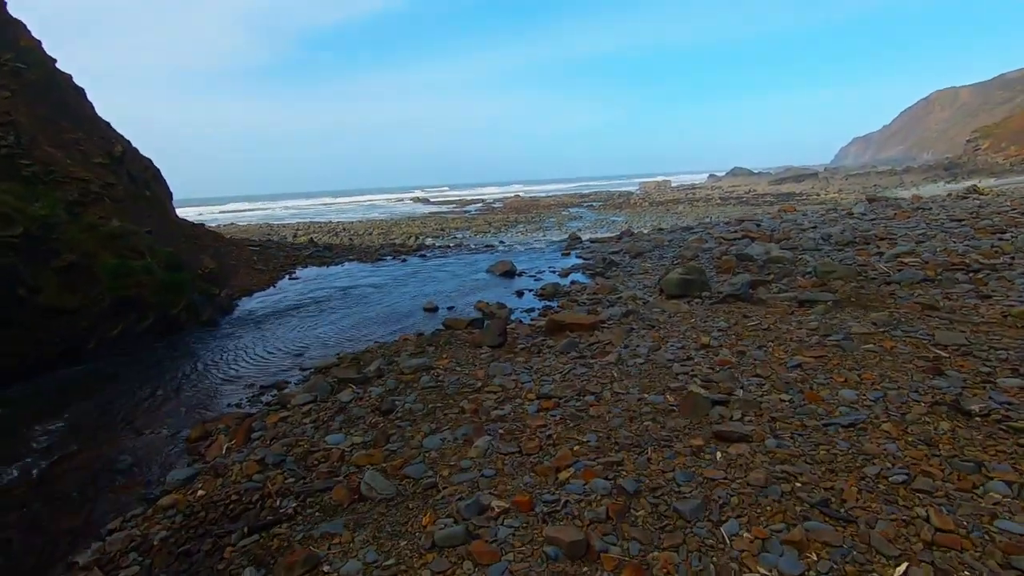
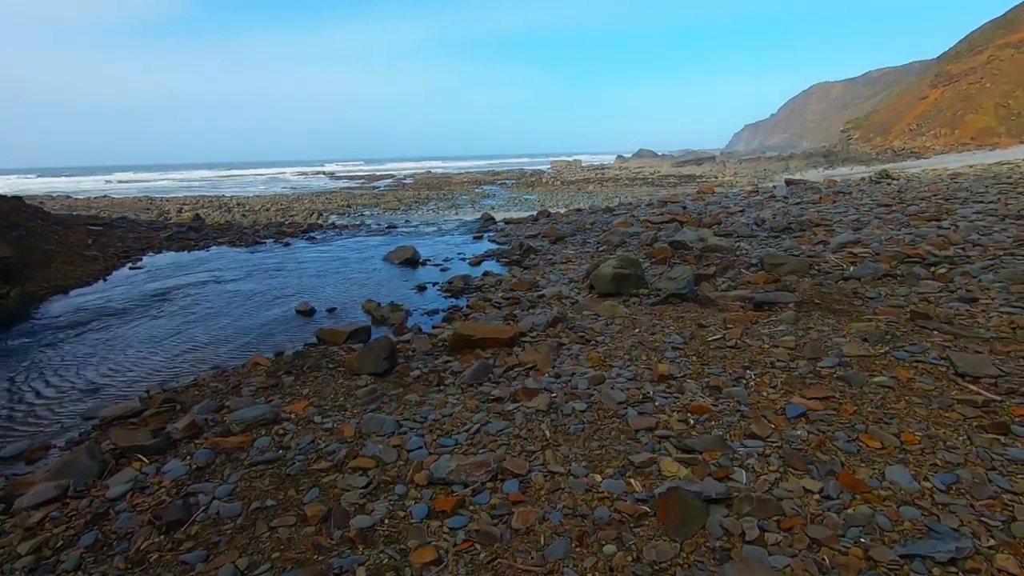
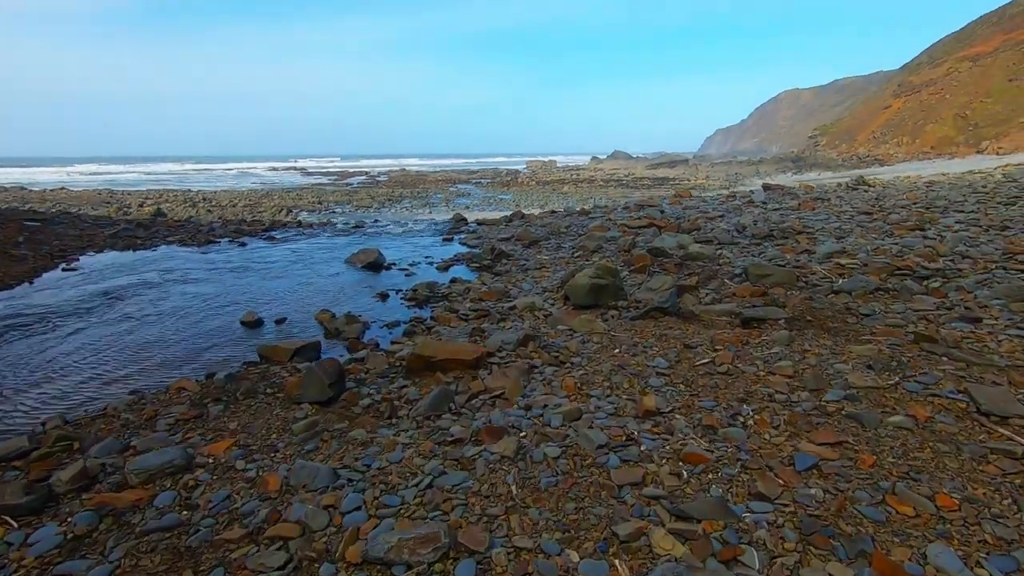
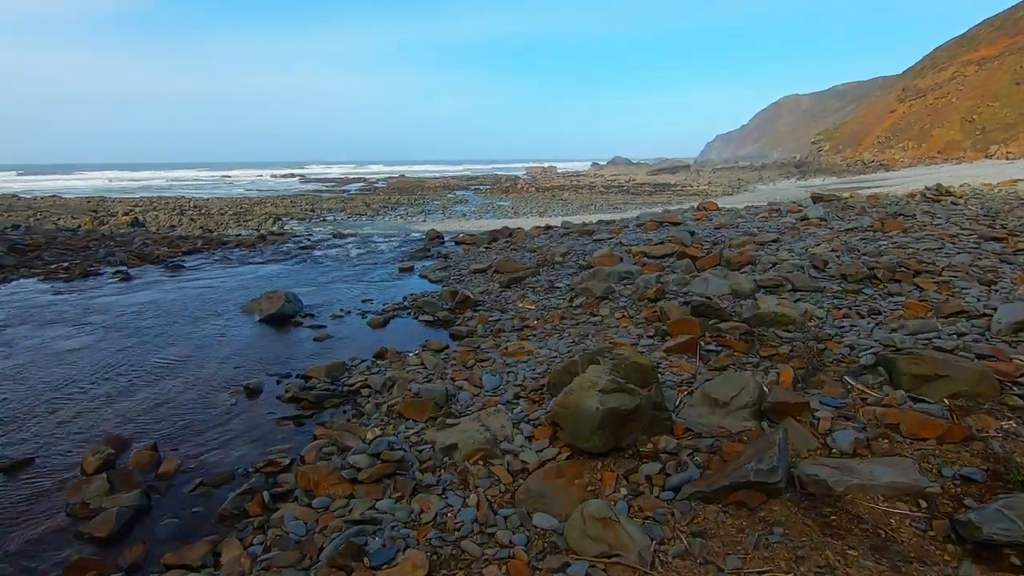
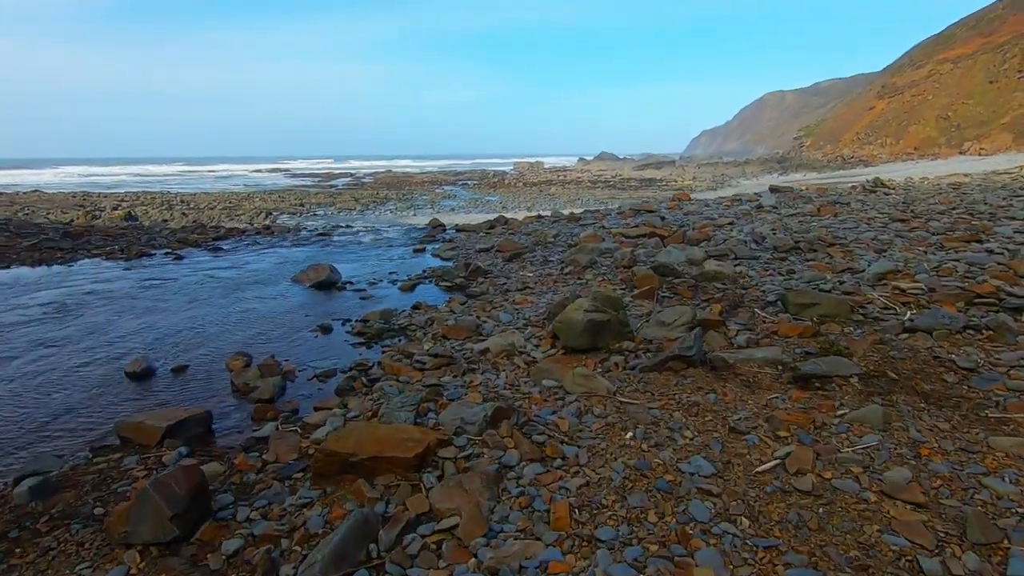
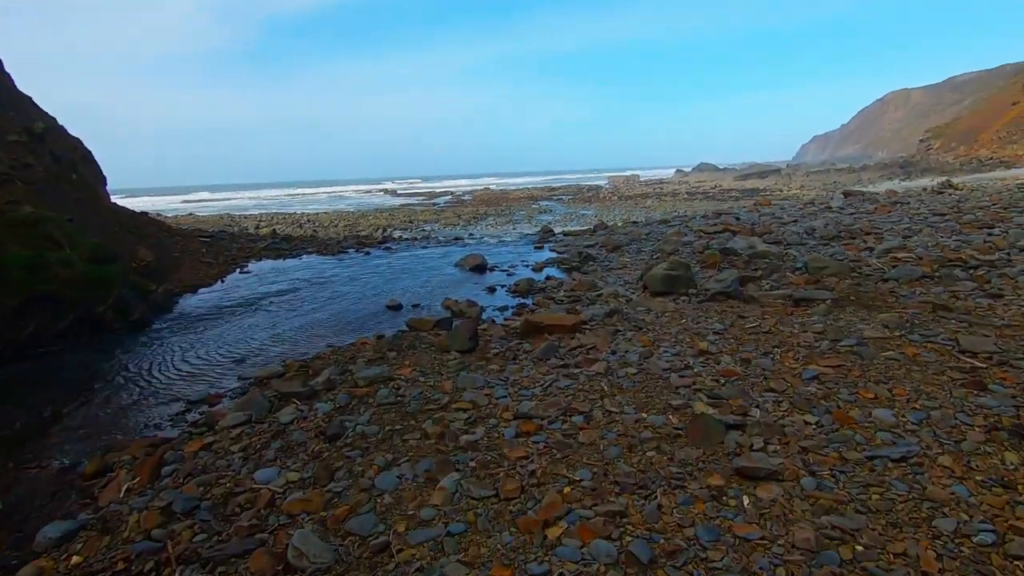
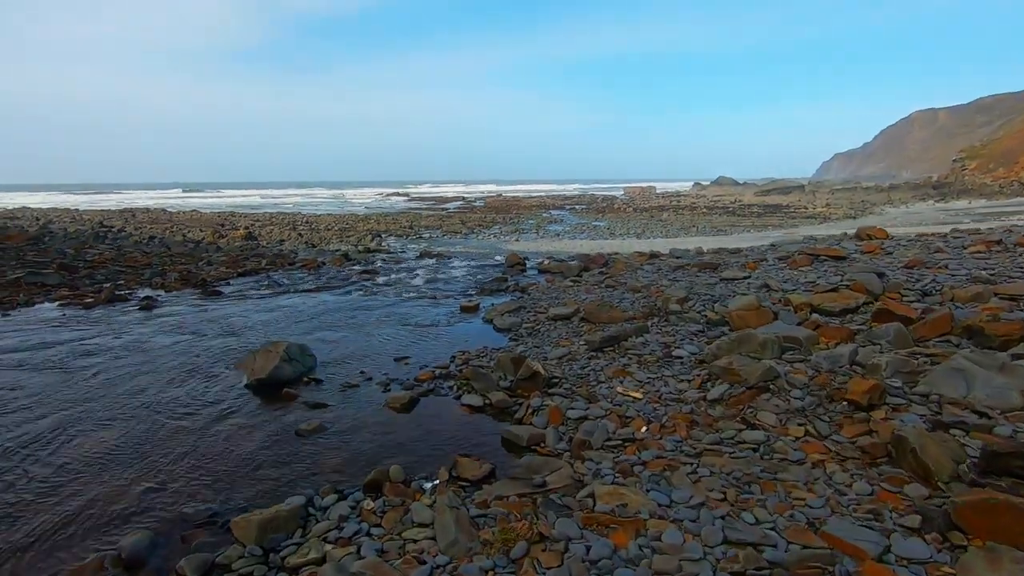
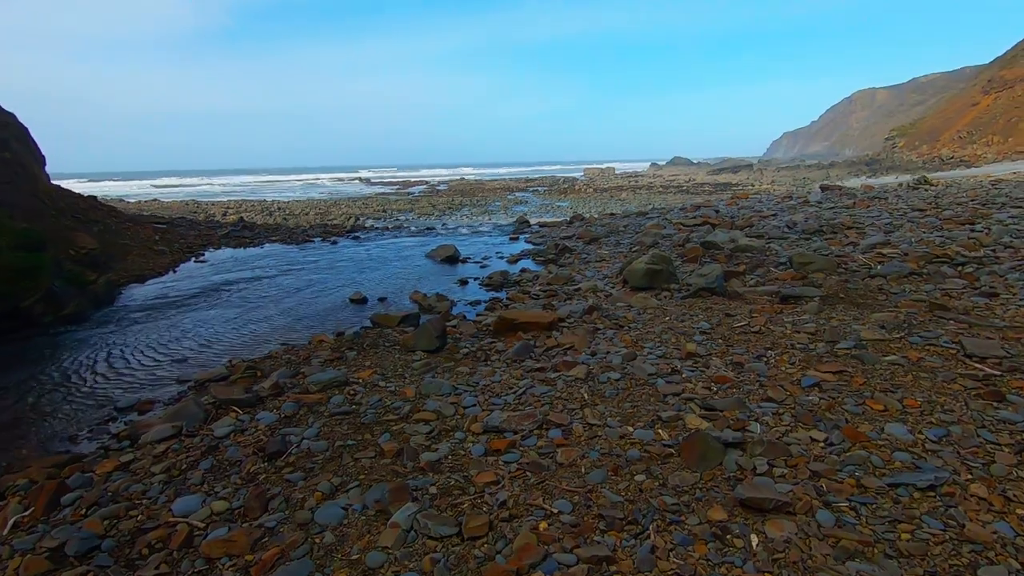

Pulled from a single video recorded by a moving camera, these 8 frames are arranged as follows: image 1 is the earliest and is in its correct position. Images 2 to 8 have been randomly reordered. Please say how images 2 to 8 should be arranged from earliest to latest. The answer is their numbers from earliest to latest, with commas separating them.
6, 8, 2, 3, 5, 4, 7
